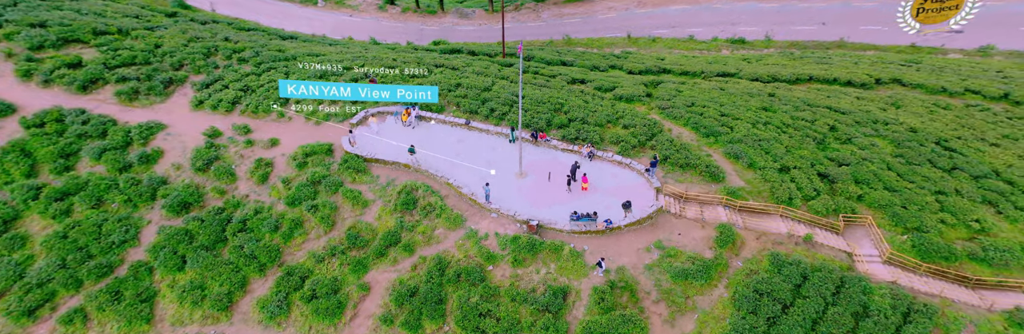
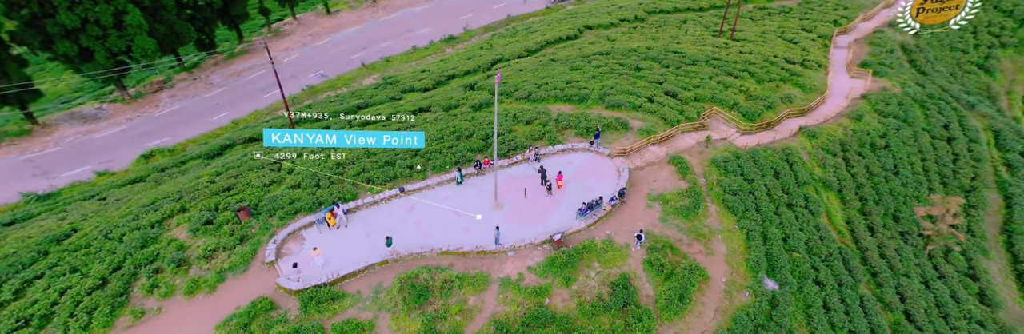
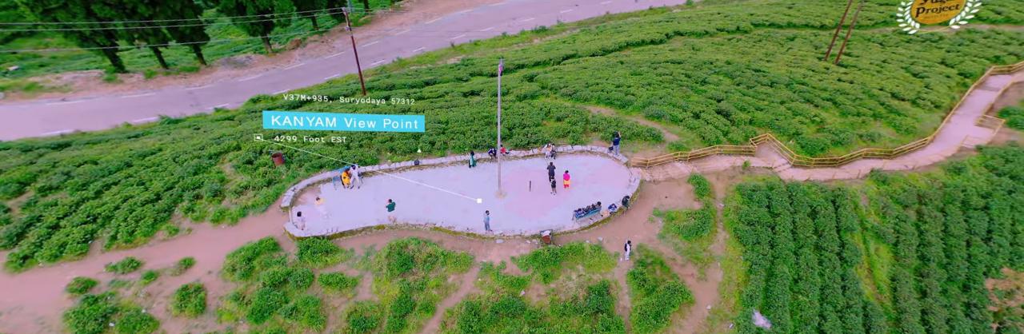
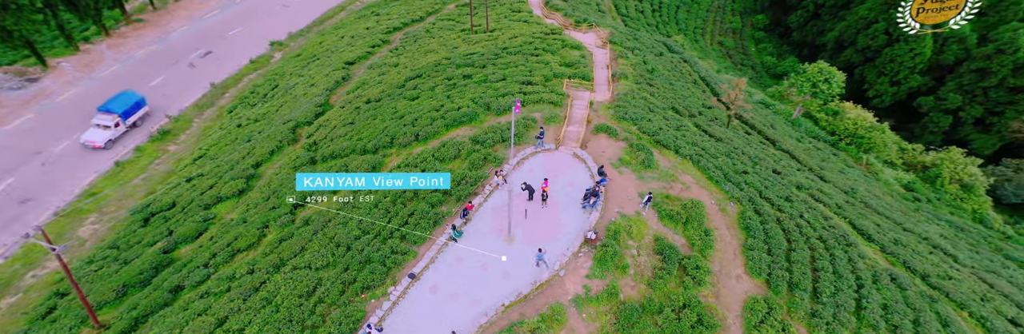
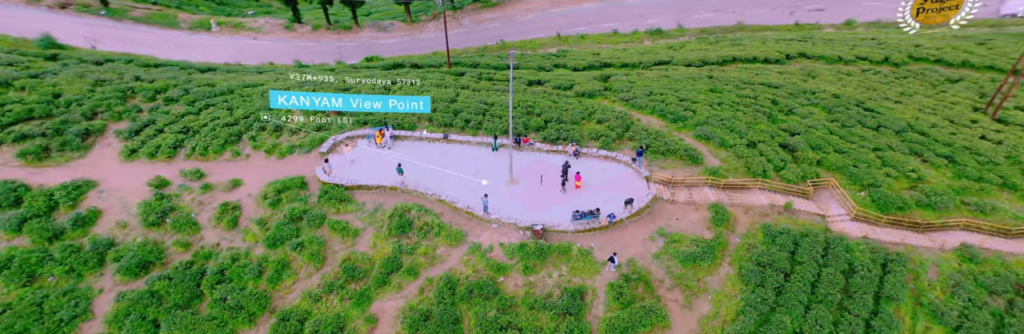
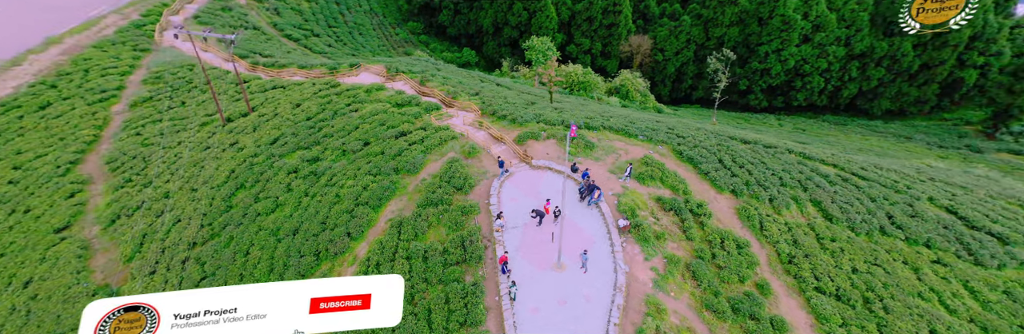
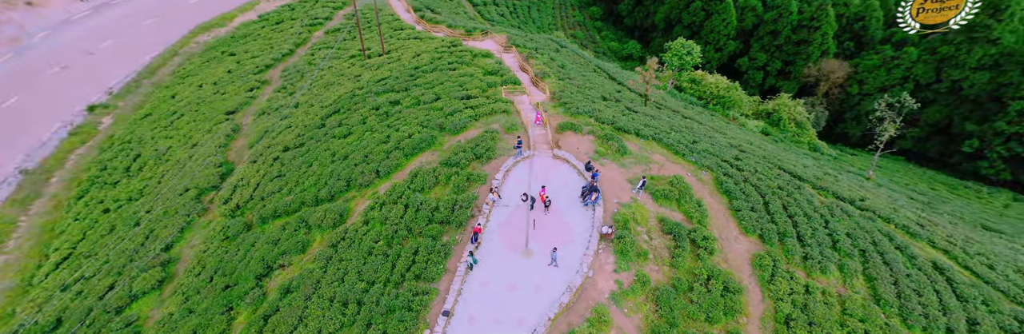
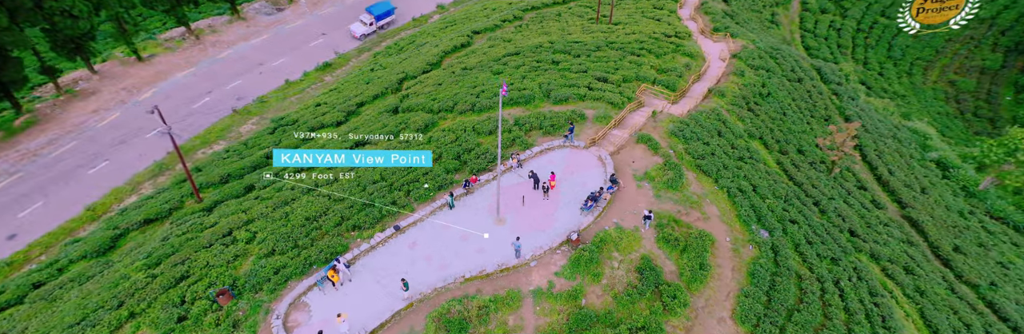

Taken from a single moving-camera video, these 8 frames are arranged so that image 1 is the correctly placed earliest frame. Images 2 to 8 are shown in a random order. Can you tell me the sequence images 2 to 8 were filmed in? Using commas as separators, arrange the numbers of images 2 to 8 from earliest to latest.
5, 3, 2, 8, 4, 7, 6
